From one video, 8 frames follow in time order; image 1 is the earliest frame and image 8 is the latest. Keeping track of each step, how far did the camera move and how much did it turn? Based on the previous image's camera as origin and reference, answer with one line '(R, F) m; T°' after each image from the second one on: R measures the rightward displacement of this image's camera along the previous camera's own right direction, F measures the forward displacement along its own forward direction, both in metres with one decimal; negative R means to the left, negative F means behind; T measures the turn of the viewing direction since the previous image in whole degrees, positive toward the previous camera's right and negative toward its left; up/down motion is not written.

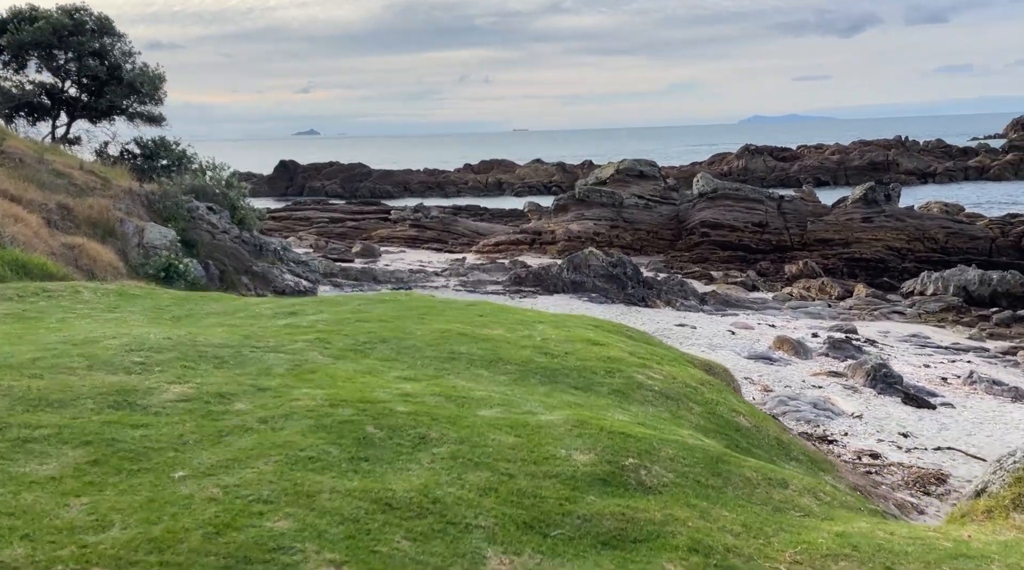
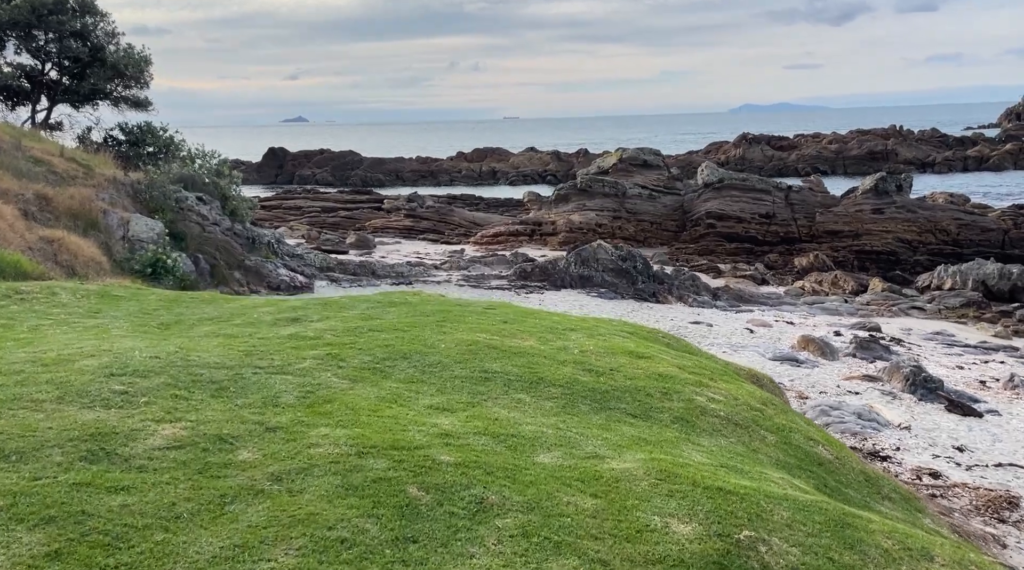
(-0.5, +1.4) m; +1°
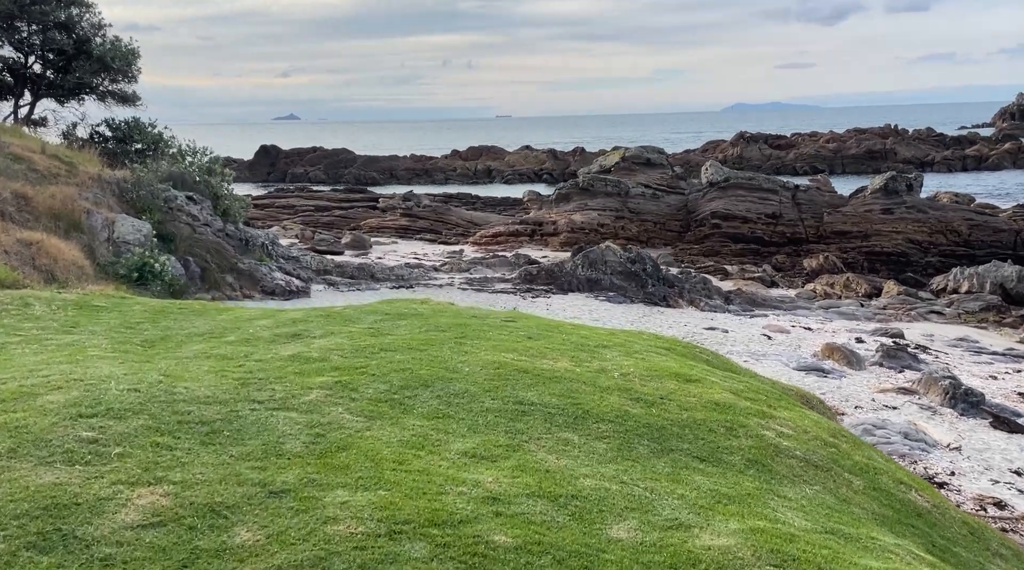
(-0.4, +1.2) m; 0°
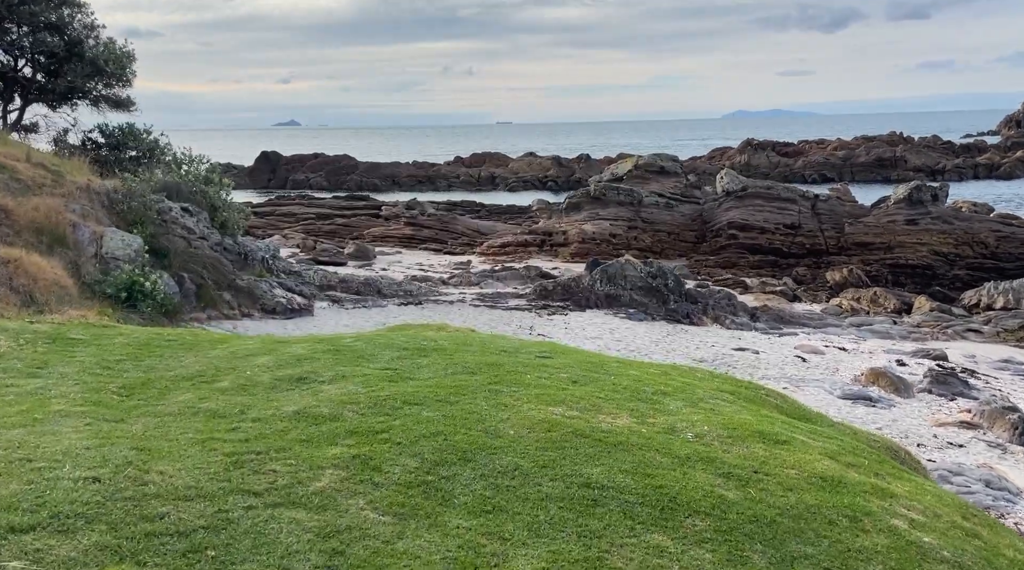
(-0.4, +1.6) m; 0°
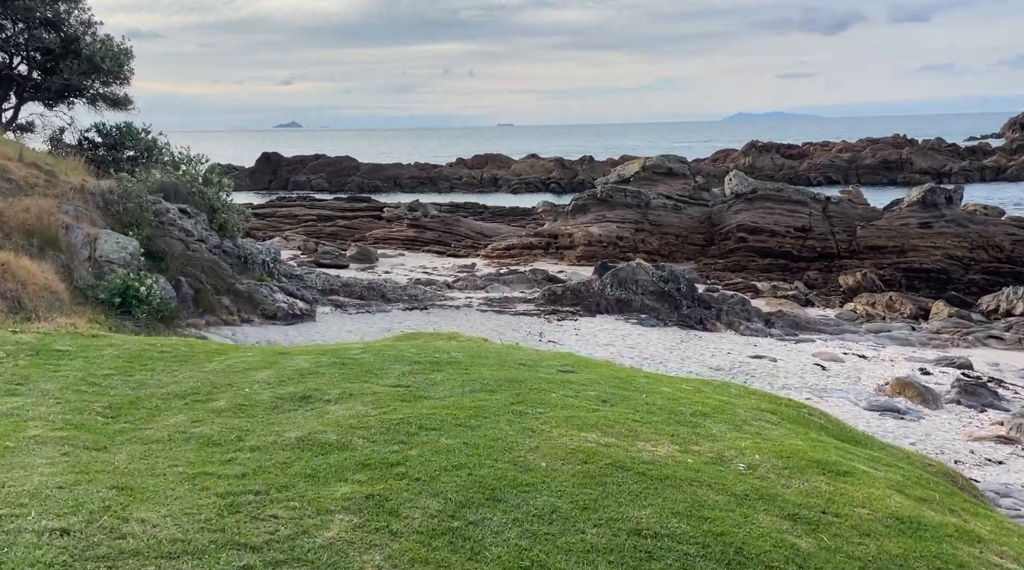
(-0.2, +0.8) m; 0°
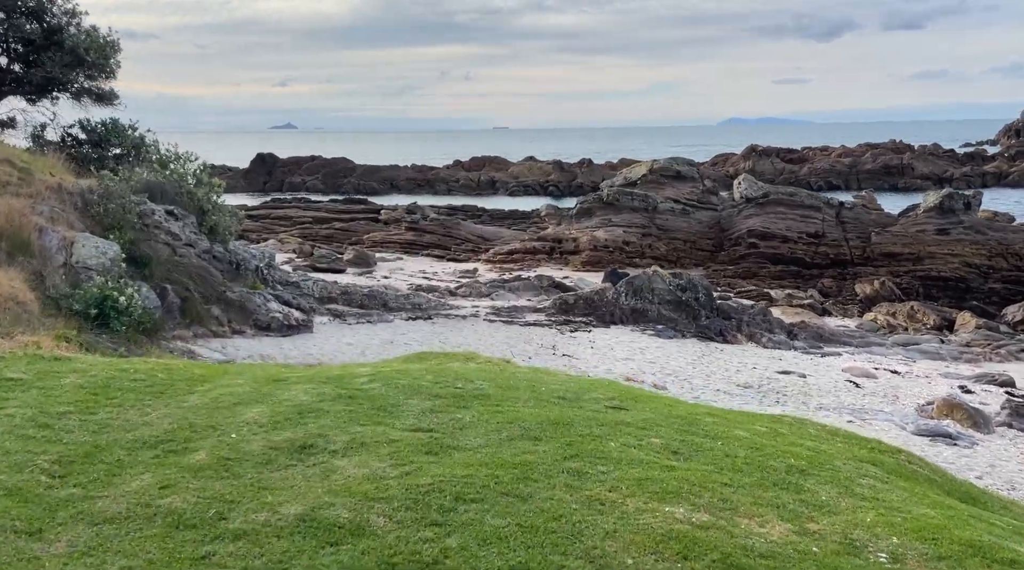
(-0.4, +1.6) m; 0°
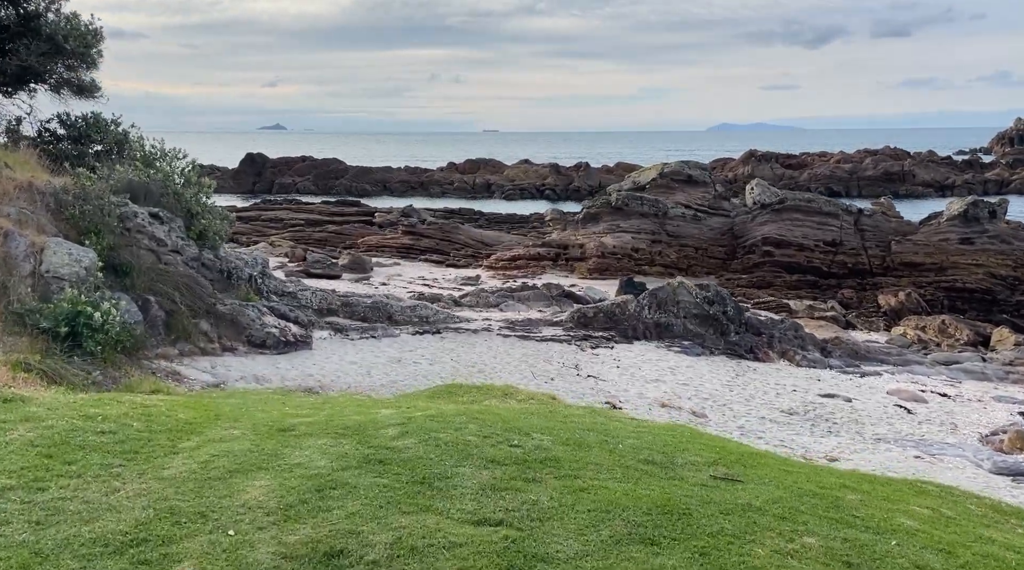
(-0.6, +2.0) m; +1°
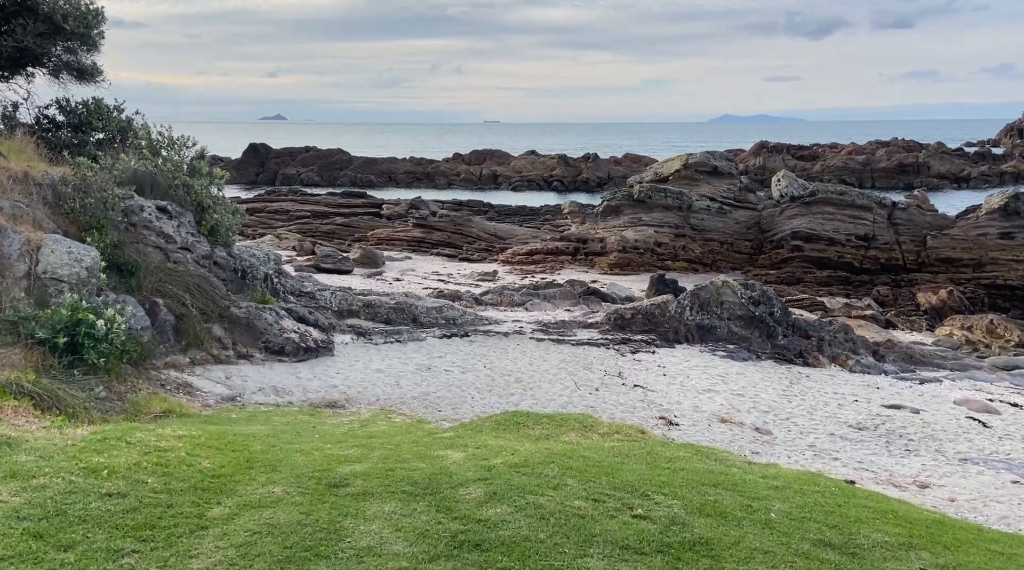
(-0.7, +1.6) m; 0°
